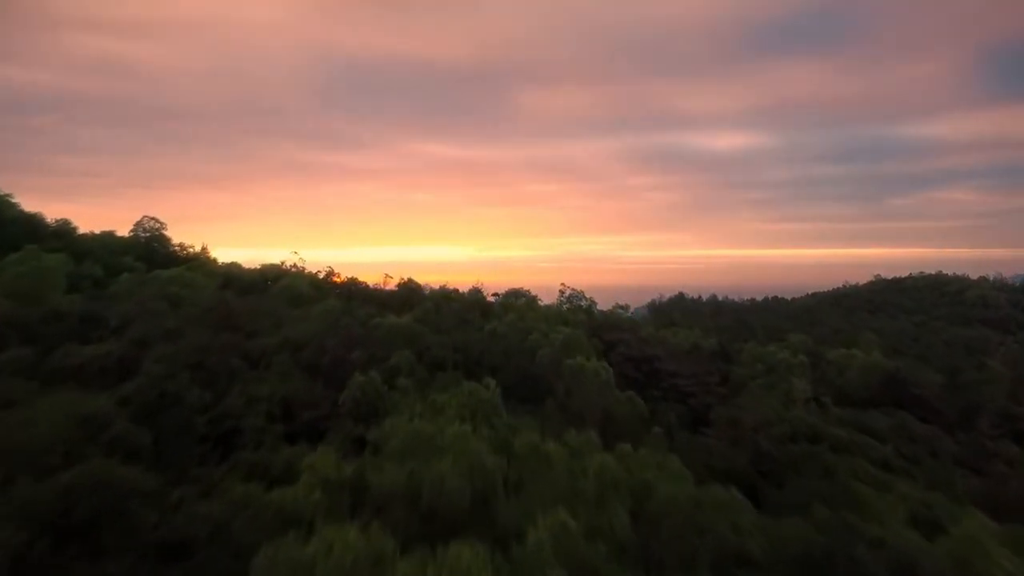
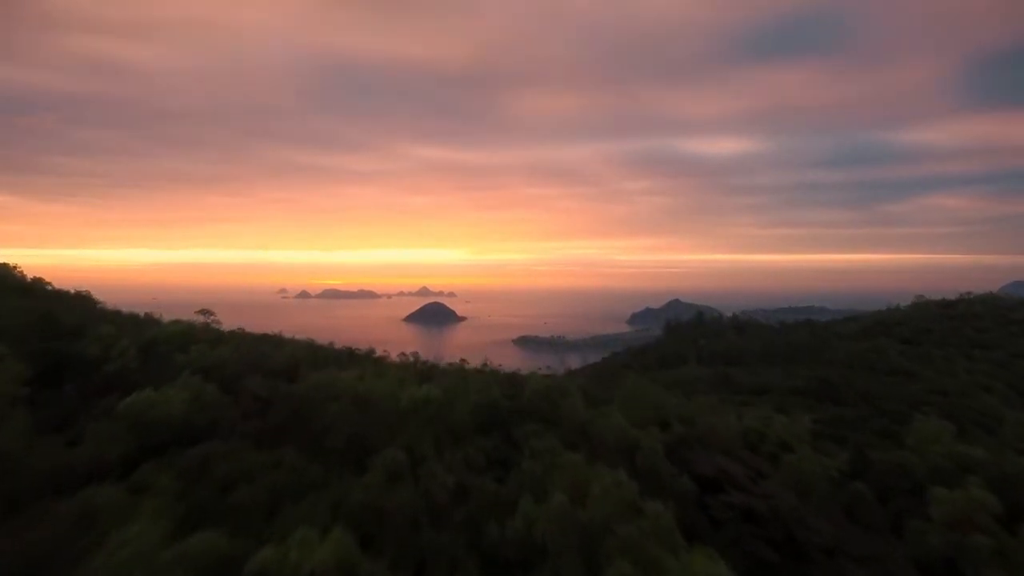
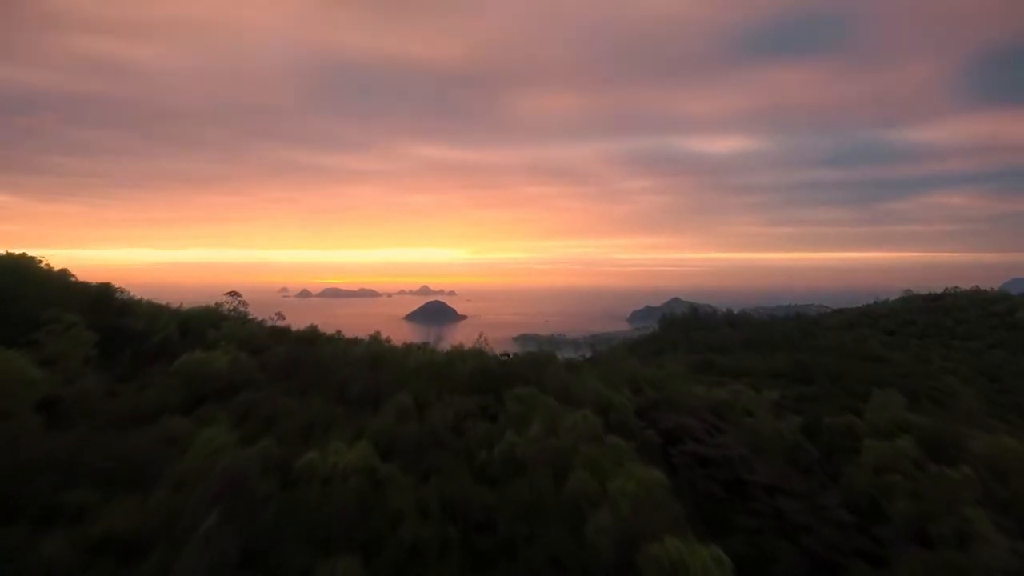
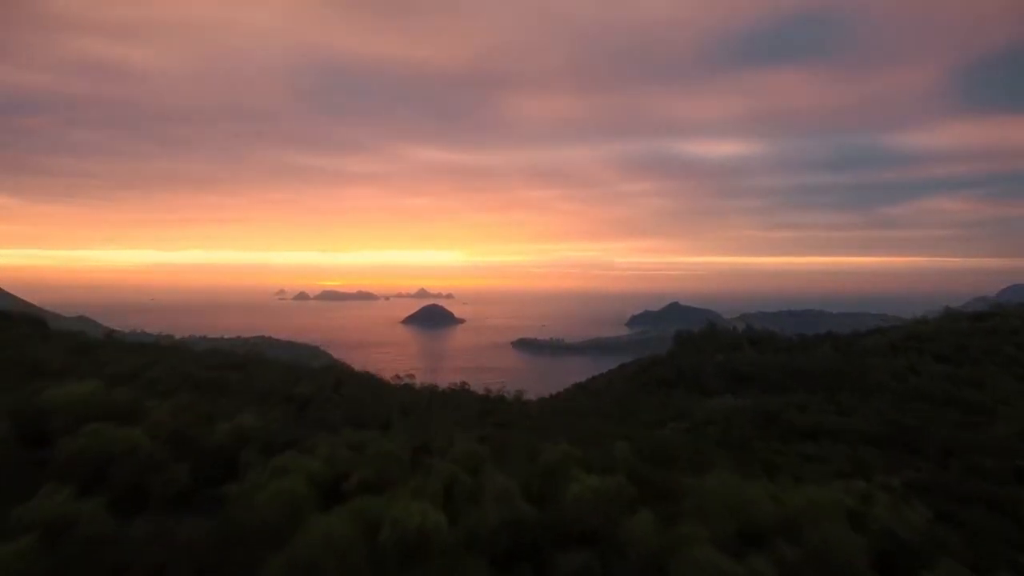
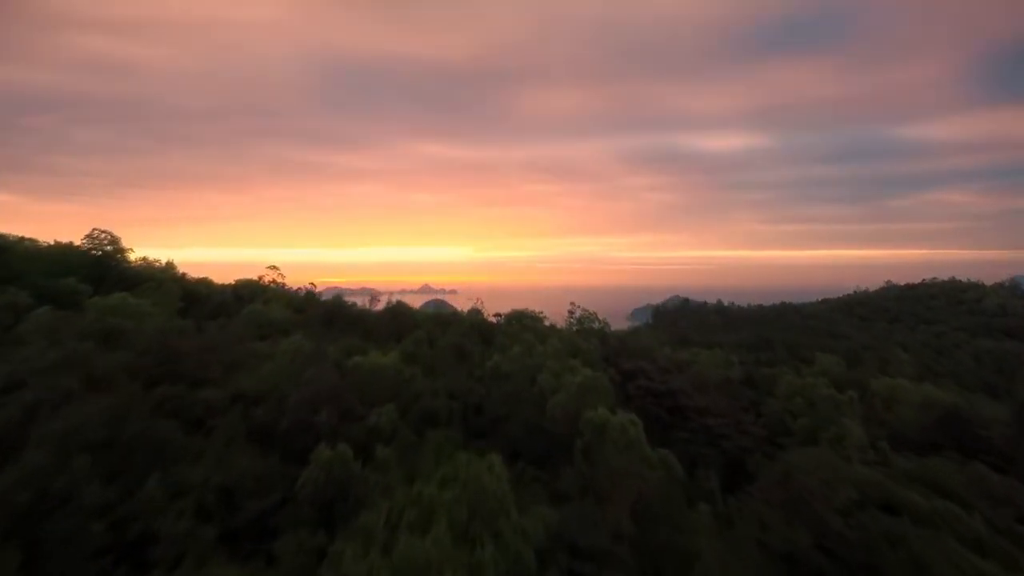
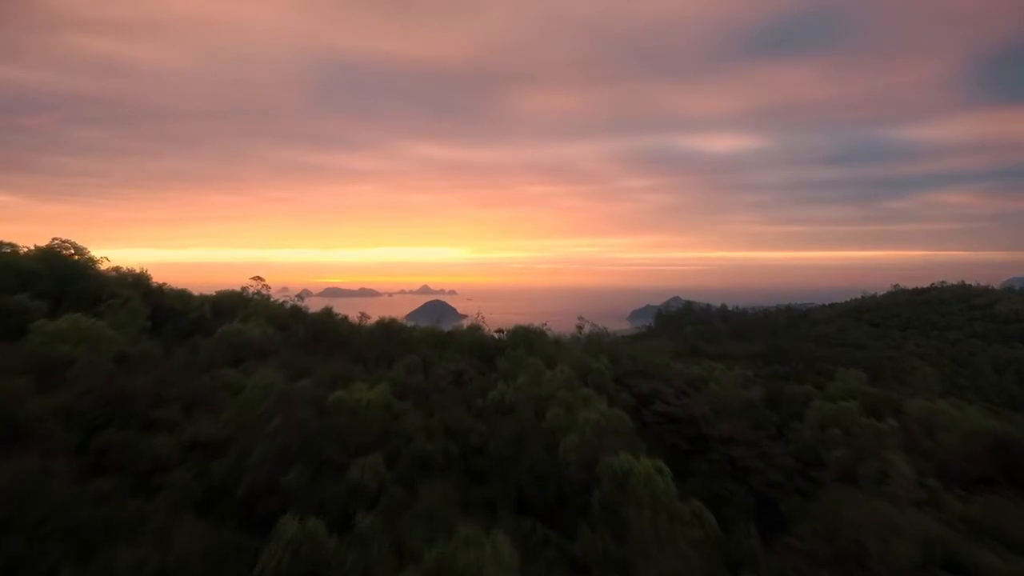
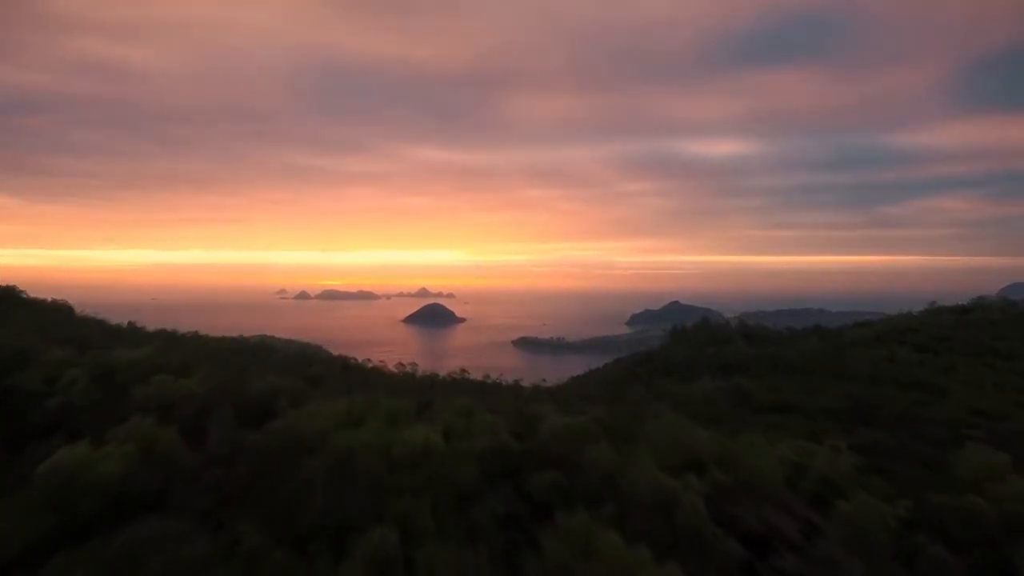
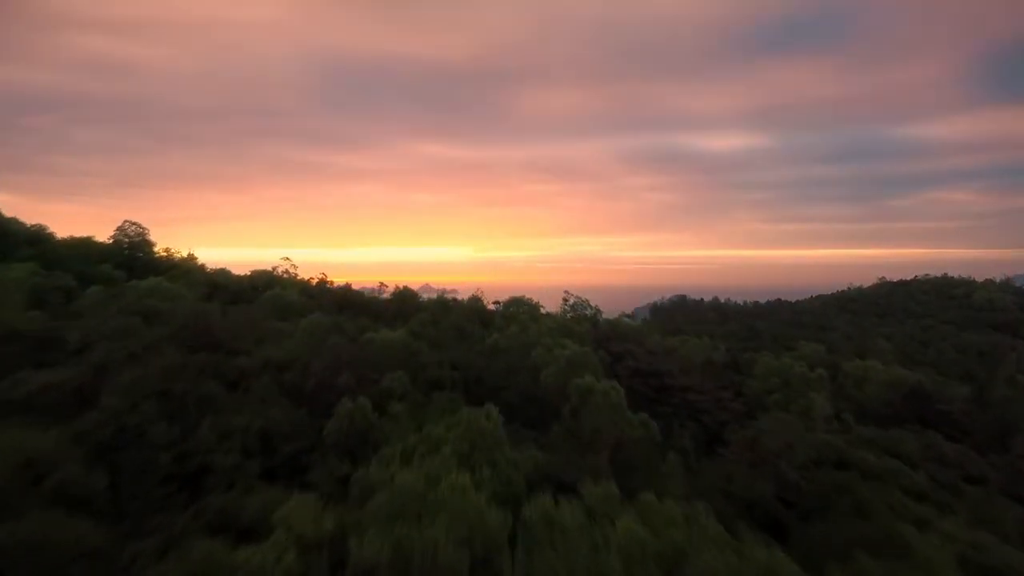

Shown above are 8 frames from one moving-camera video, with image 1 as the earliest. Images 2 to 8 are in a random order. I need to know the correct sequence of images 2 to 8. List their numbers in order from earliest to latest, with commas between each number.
8, 5, 6, 3, 2, 7, 4
